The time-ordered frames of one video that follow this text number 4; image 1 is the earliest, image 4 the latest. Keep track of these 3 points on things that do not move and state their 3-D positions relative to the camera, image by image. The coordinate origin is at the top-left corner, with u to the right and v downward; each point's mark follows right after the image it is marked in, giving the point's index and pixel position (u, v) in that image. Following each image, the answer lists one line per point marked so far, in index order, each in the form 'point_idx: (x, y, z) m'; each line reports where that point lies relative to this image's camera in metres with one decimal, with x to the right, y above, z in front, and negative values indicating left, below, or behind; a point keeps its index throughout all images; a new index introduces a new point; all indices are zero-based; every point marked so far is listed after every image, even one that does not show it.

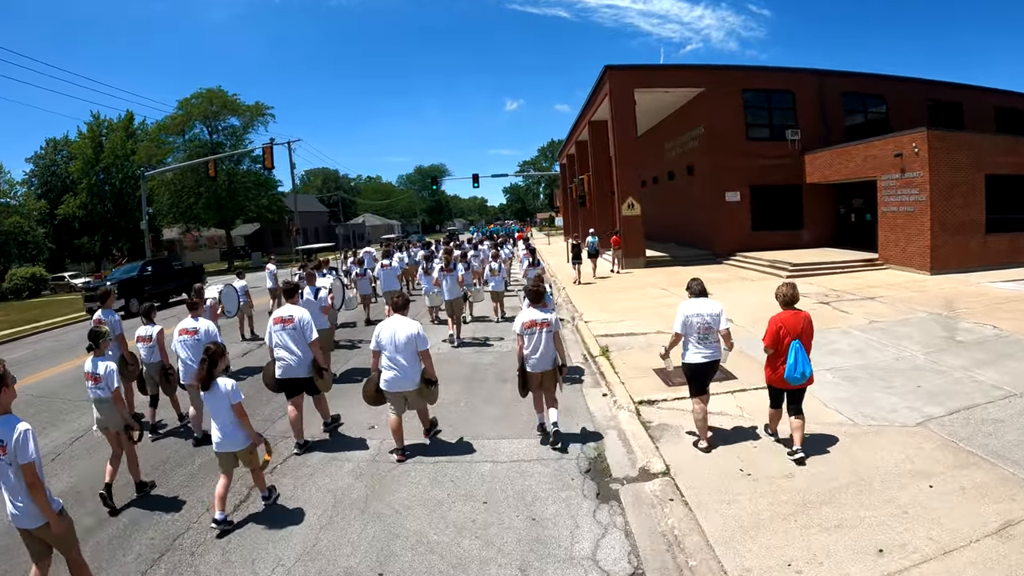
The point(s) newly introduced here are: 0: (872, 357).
0: (+5.1, -1.0, +8.5) m
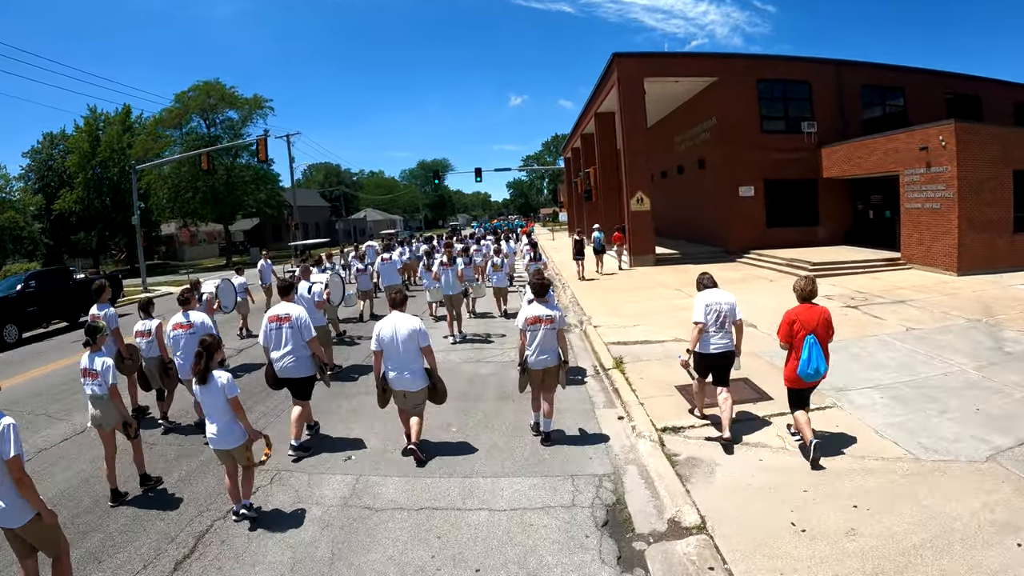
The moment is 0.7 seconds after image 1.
0: (+5.1, -1.1, +7.6) m
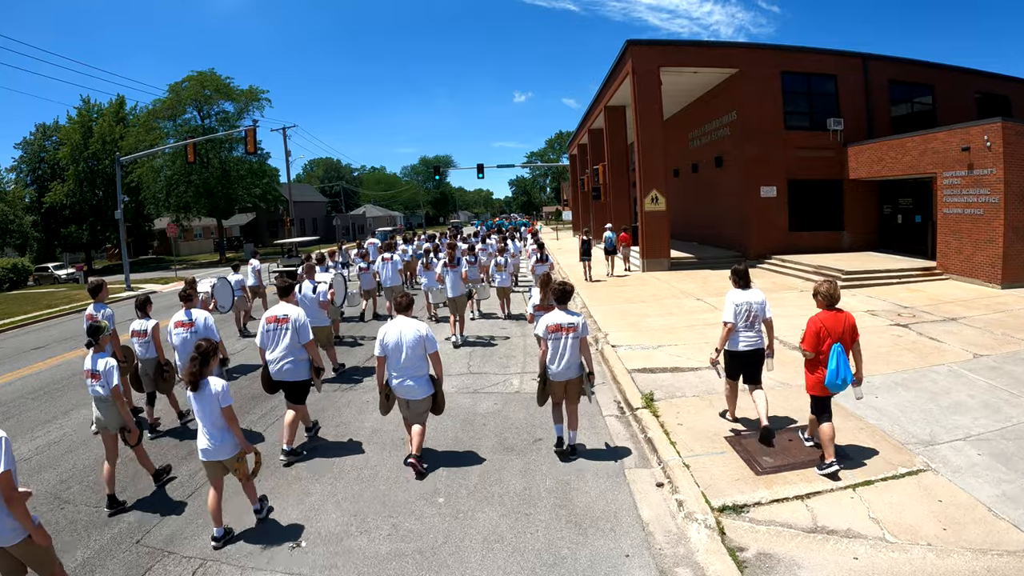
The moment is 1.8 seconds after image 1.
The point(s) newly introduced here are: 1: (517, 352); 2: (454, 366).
0: (+5.2, -1.3, +6.2) m
1: (+0.1, -1.0, +8.7) m
2: (-0.8, -1.1, +8.1) m
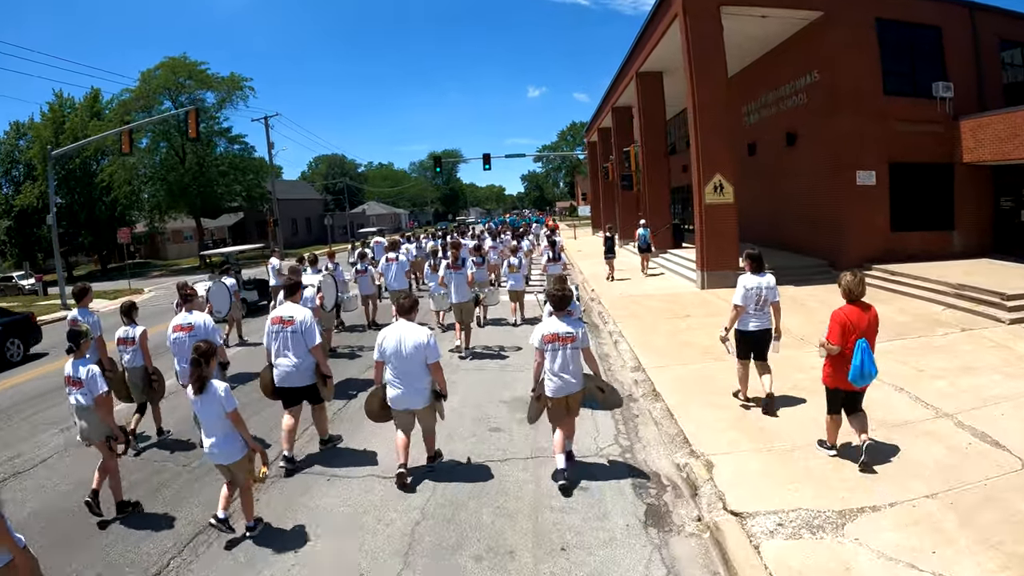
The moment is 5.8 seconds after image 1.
0: (+5.1, -1.9, +1.5) m
1: (0.0, -1.6, +4.1) m
2: (-0.8, -1.7, +3.6) m
